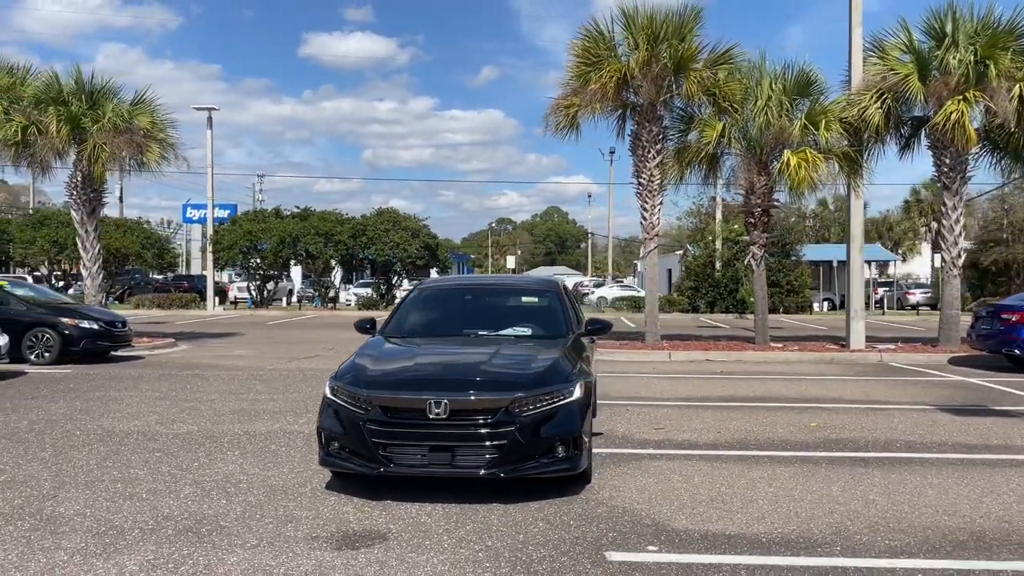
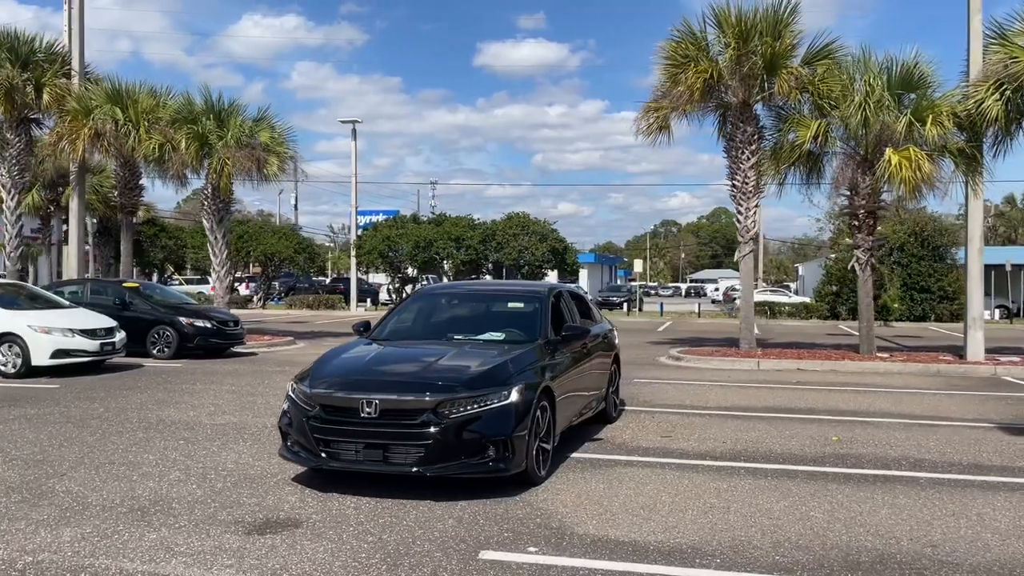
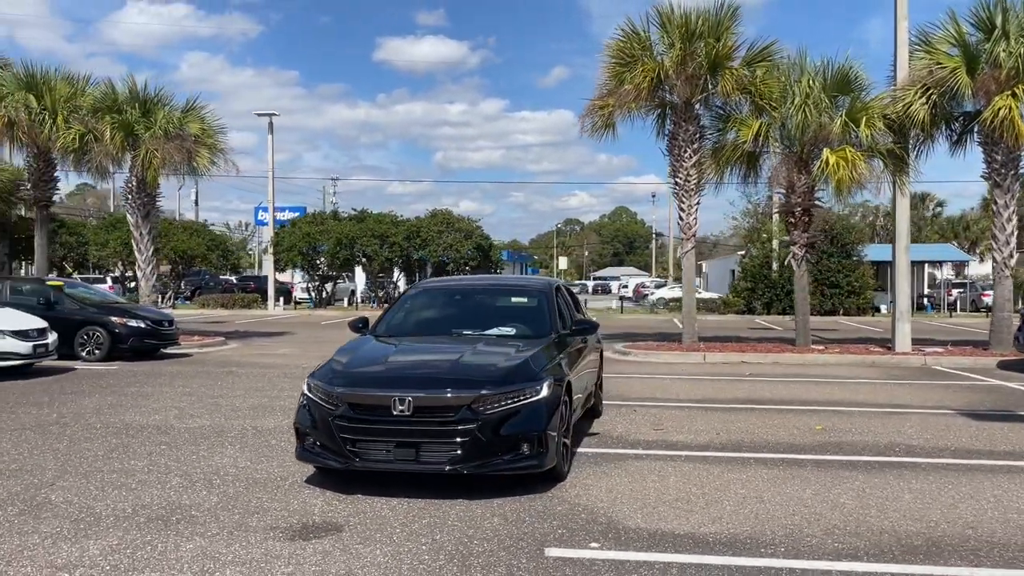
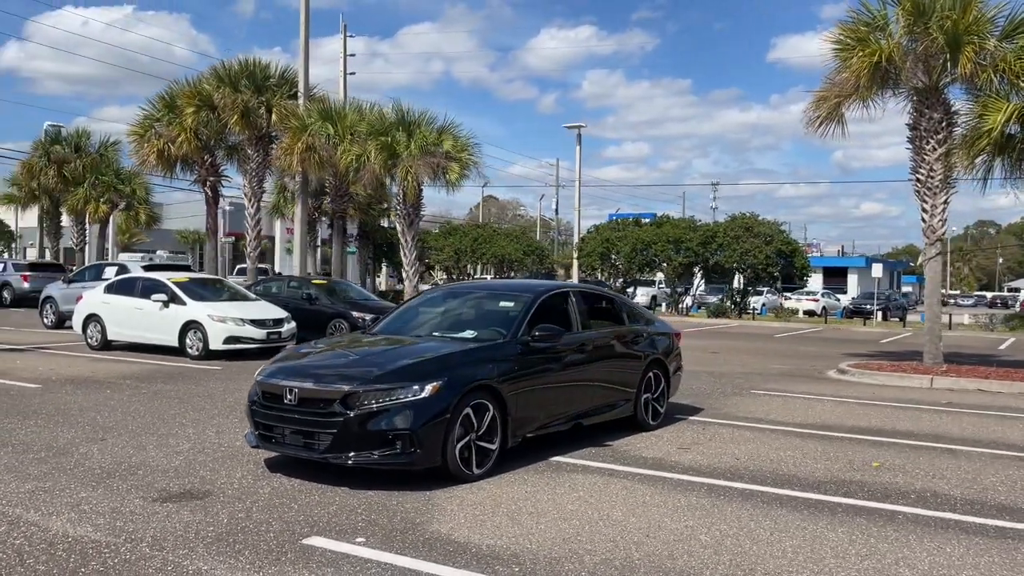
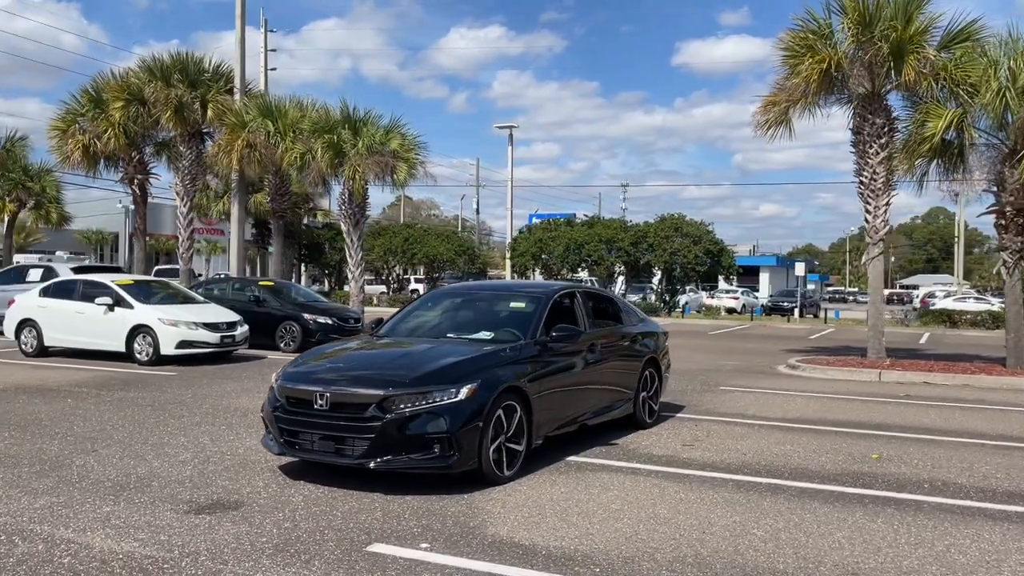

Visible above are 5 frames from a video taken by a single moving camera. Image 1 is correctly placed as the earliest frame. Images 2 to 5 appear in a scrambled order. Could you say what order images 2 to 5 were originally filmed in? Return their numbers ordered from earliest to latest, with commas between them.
3, 2, 5, 4
